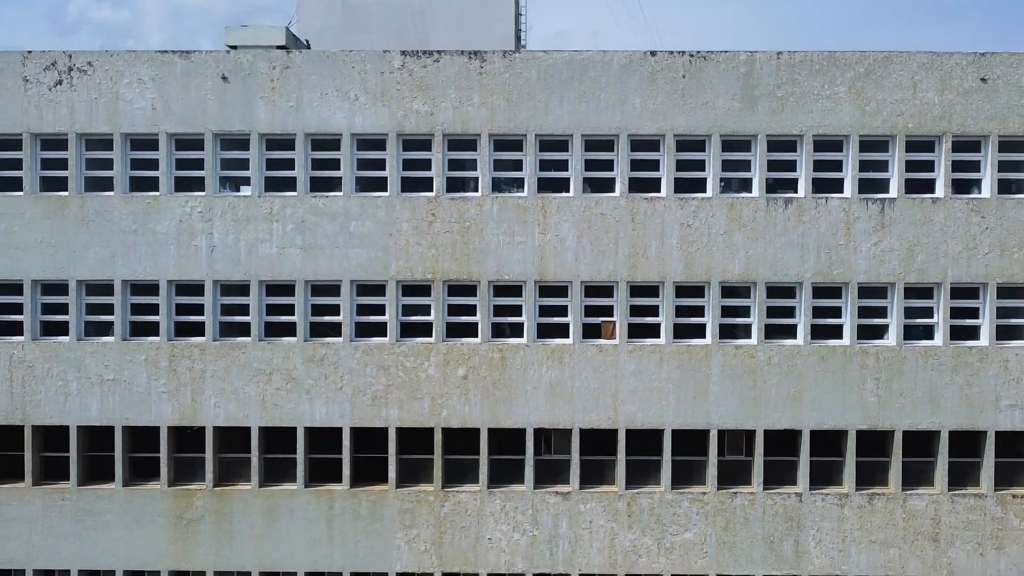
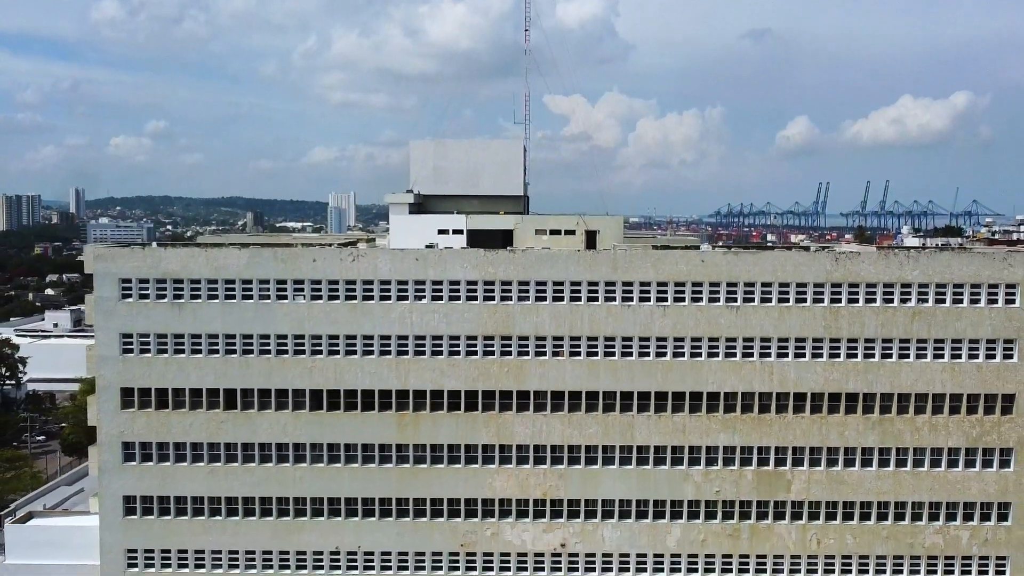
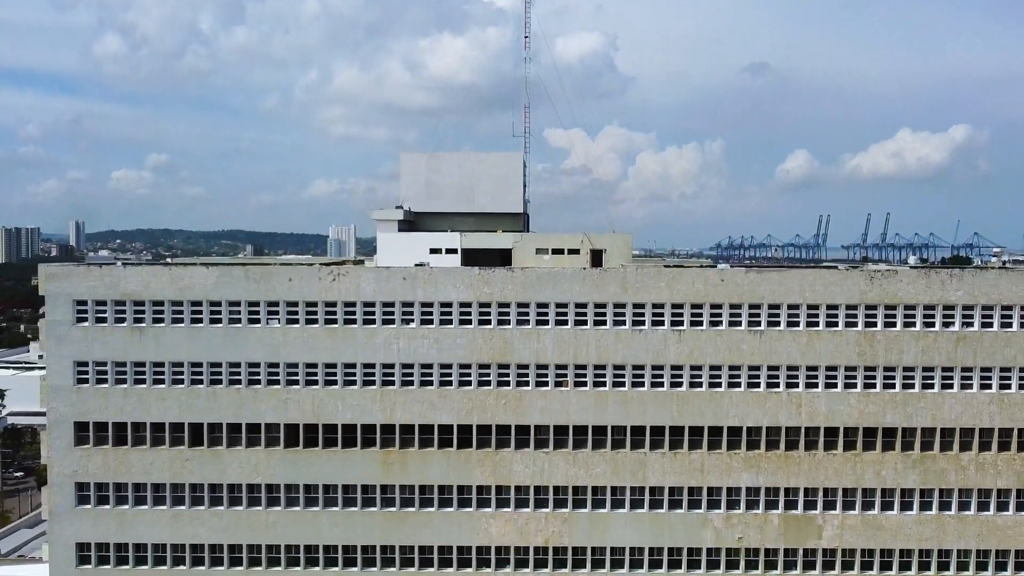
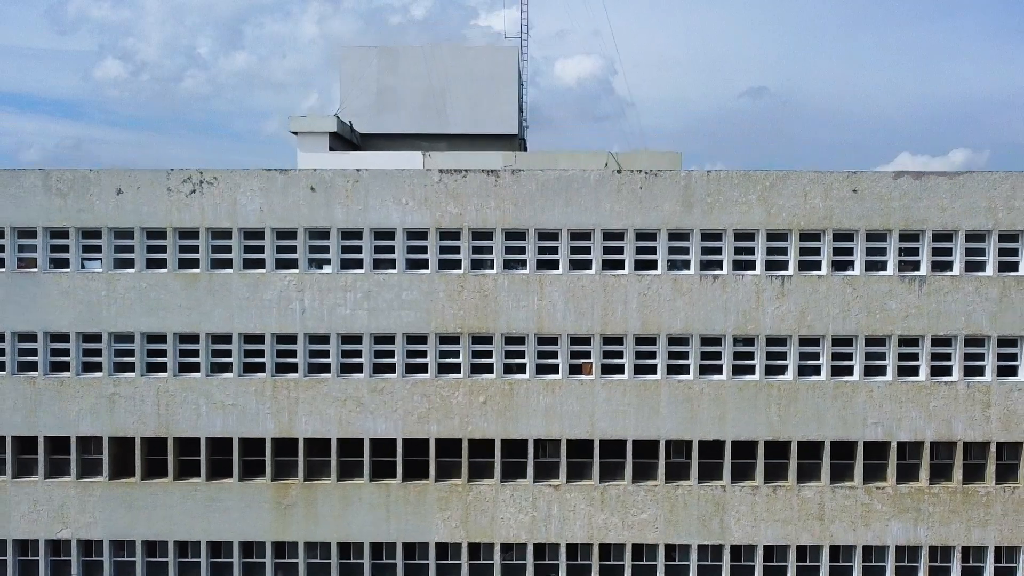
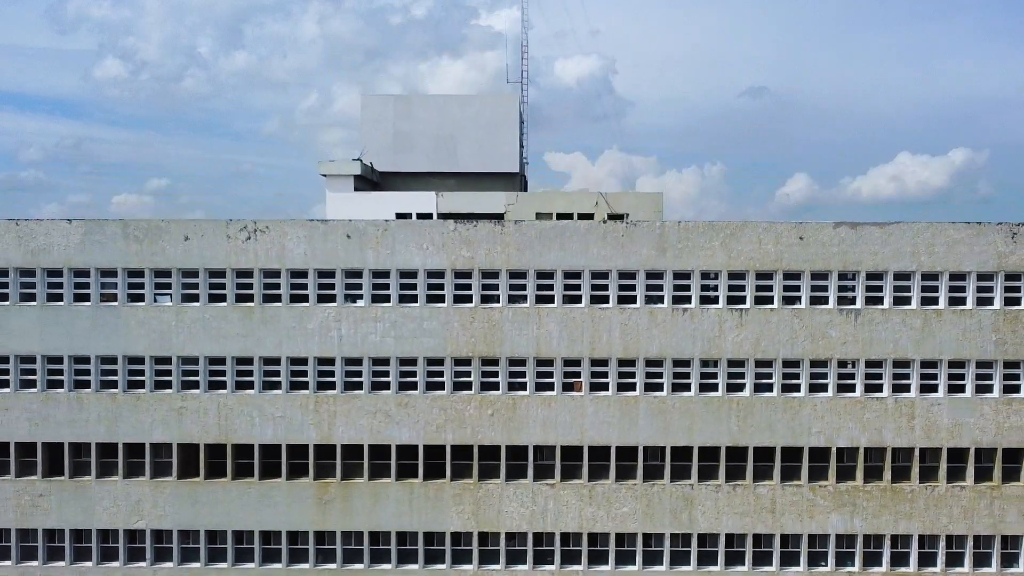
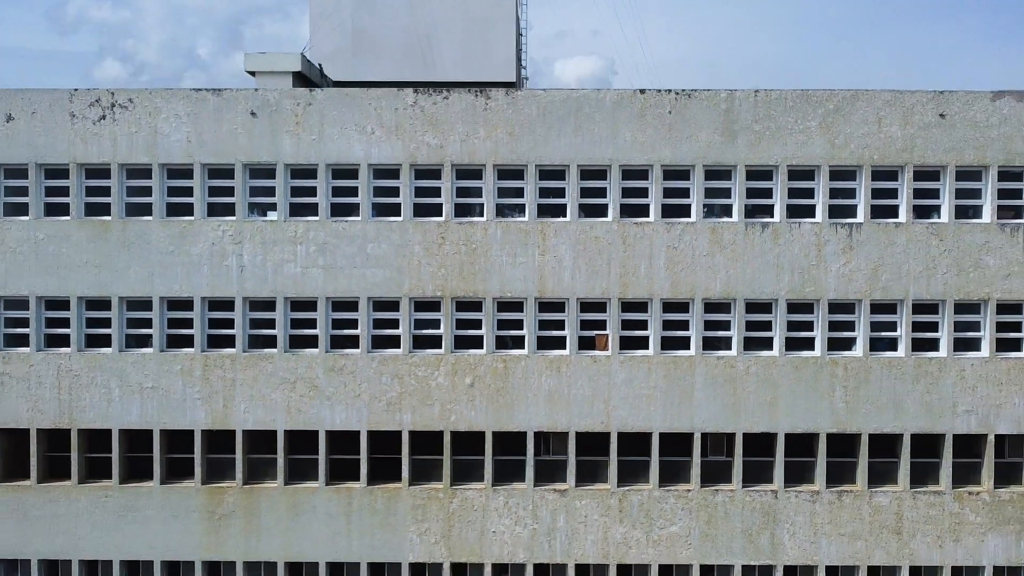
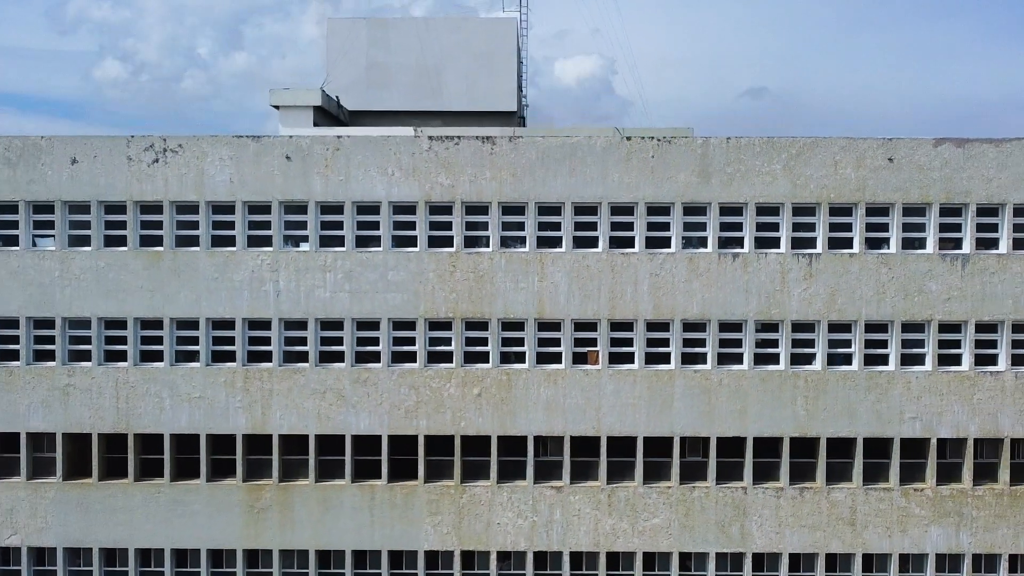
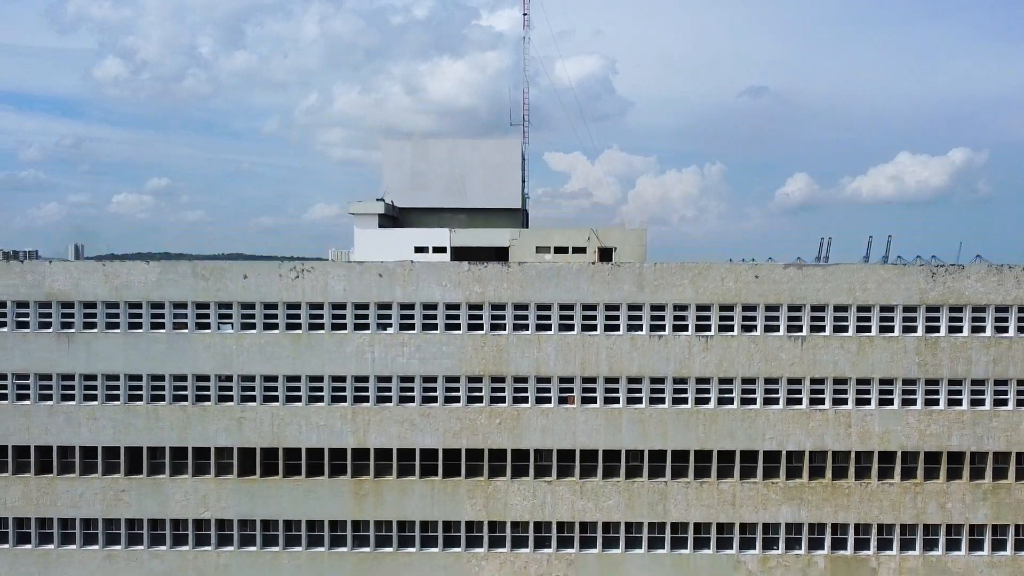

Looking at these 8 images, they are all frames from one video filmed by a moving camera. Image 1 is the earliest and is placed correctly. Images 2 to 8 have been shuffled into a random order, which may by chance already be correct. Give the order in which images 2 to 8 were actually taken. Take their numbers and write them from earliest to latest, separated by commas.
6, 7, 4, 5, 8, 3, 2
